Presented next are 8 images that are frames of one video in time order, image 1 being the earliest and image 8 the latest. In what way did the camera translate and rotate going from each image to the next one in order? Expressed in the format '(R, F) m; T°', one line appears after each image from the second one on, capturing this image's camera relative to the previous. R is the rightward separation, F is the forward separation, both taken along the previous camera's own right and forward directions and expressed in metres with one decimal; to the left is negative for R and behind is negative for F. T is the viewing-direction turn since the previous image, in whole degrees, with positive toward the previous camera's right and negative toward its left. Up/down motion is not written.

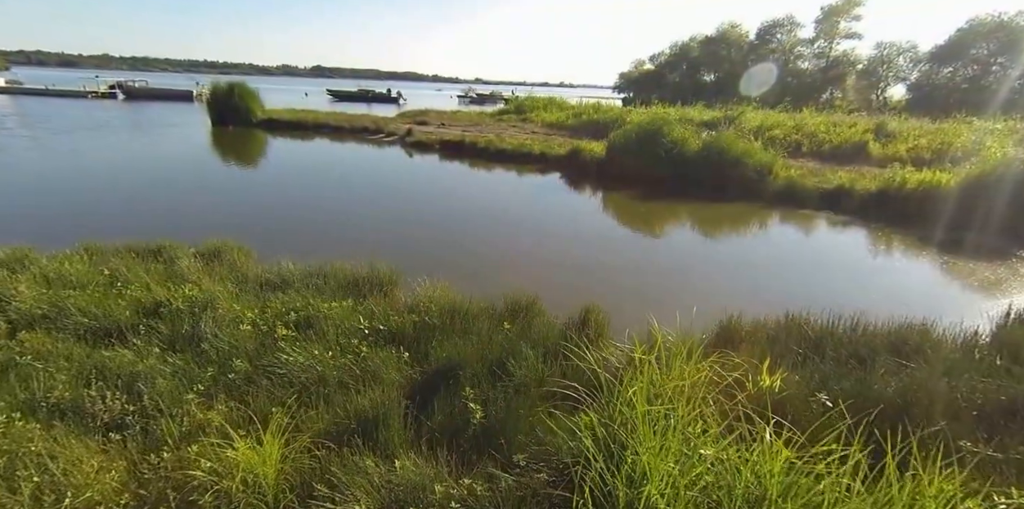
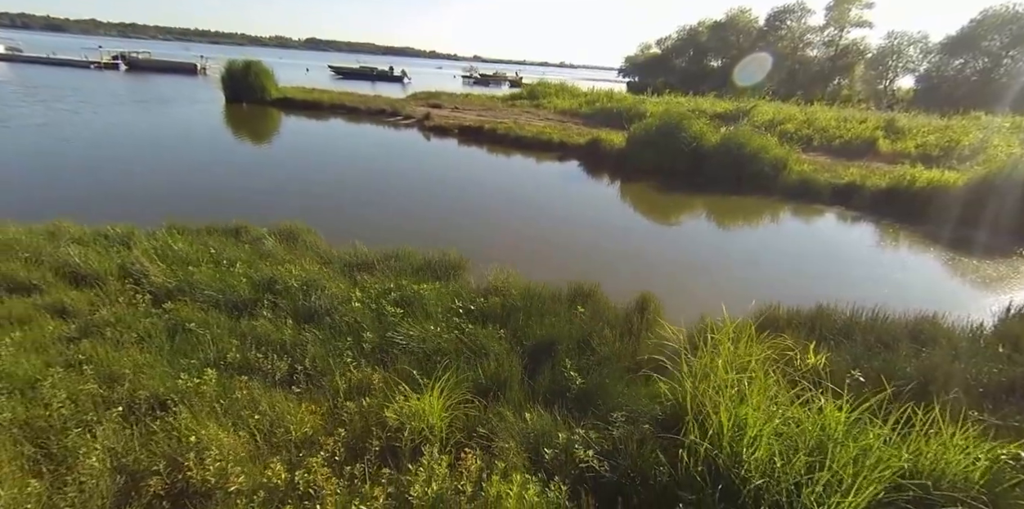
(-0.9, -0.8) m; 0°
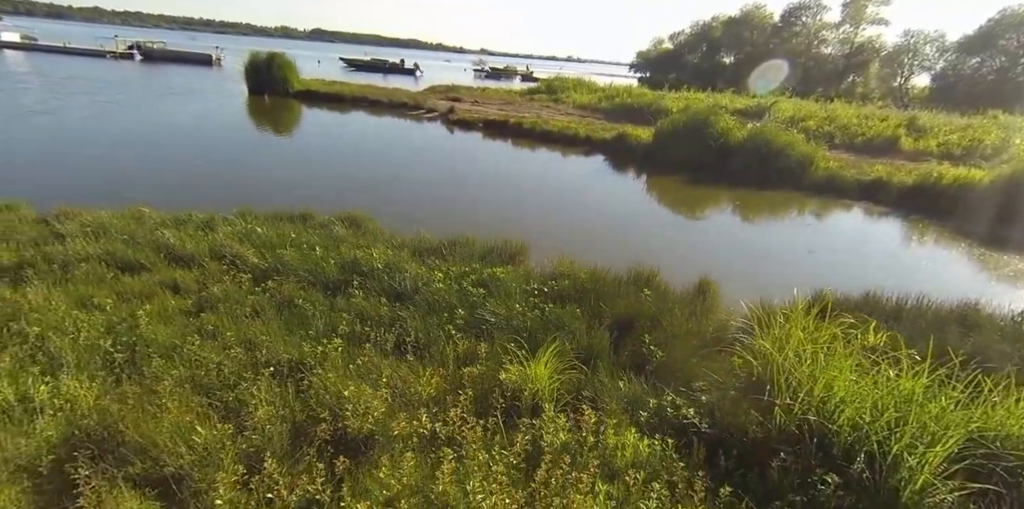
(-0.8, -0.5) m; -1°
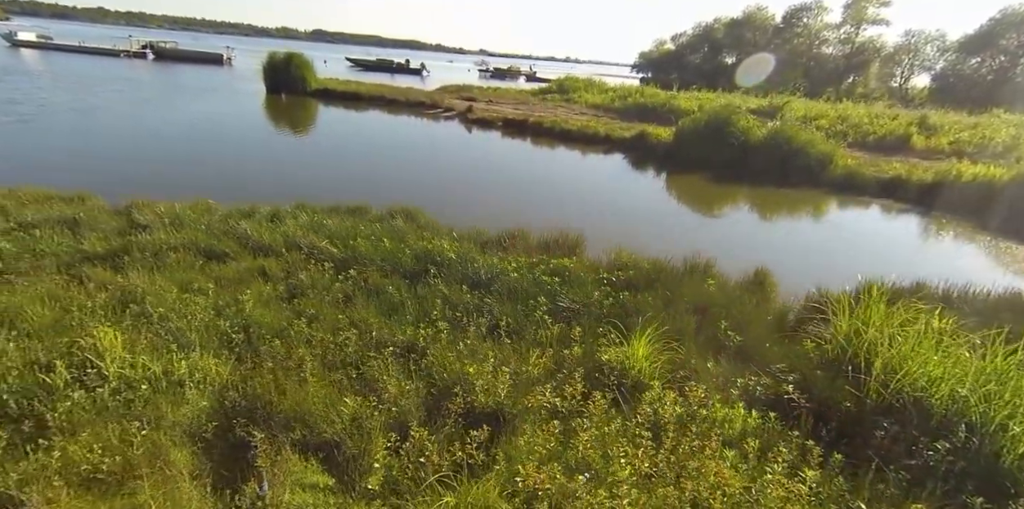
(-0.9, -0.3) m; 0°
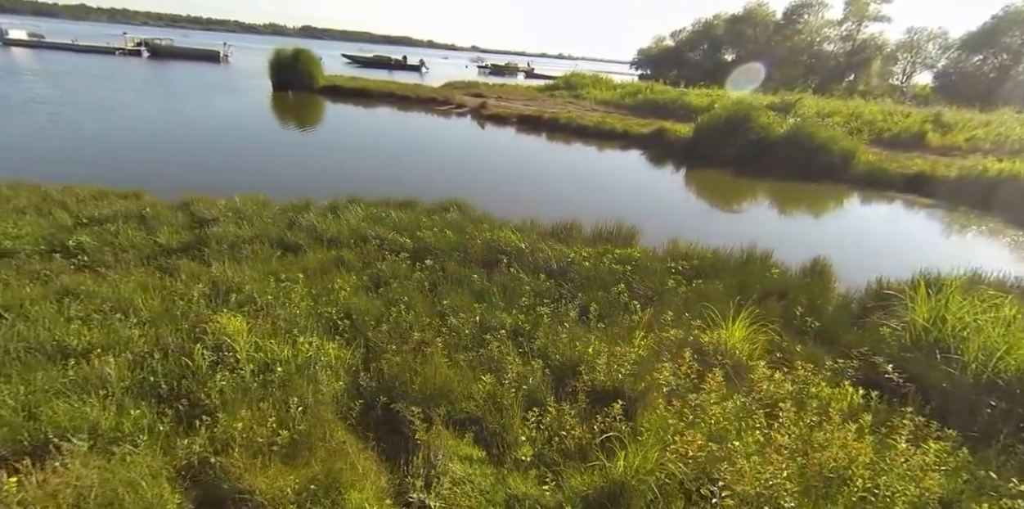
(-1.0, -0.2) m; 0°
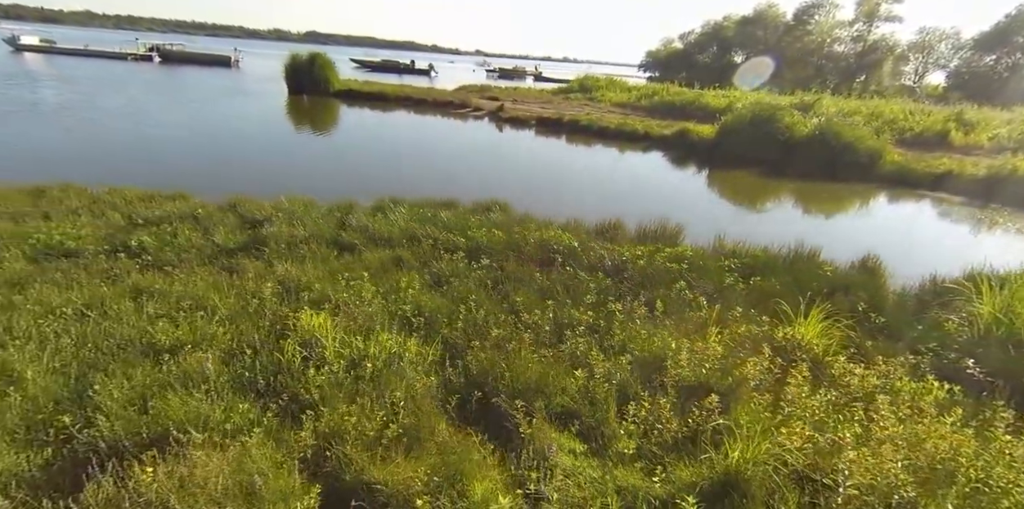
(-0.7, -0.1) m; -1°
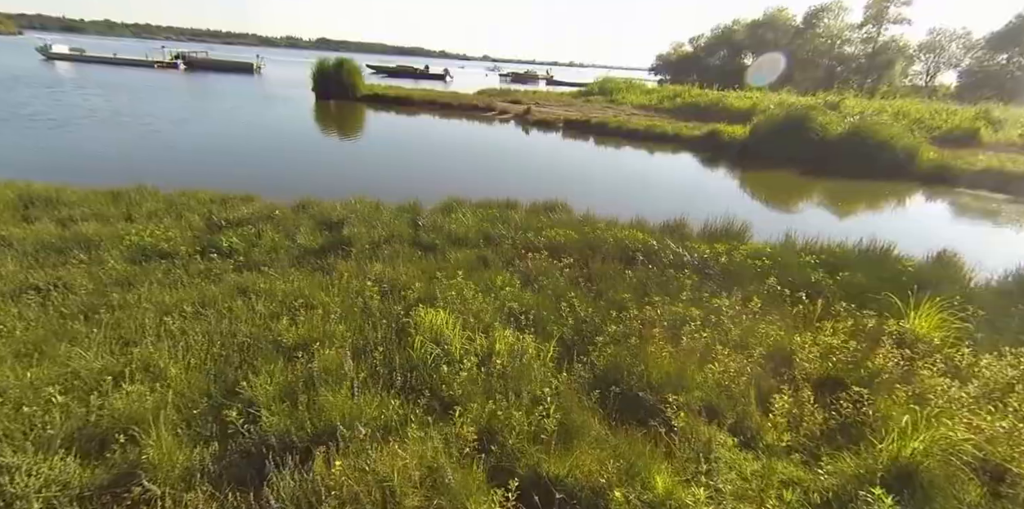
(-1.0, 0.0) m; -1°
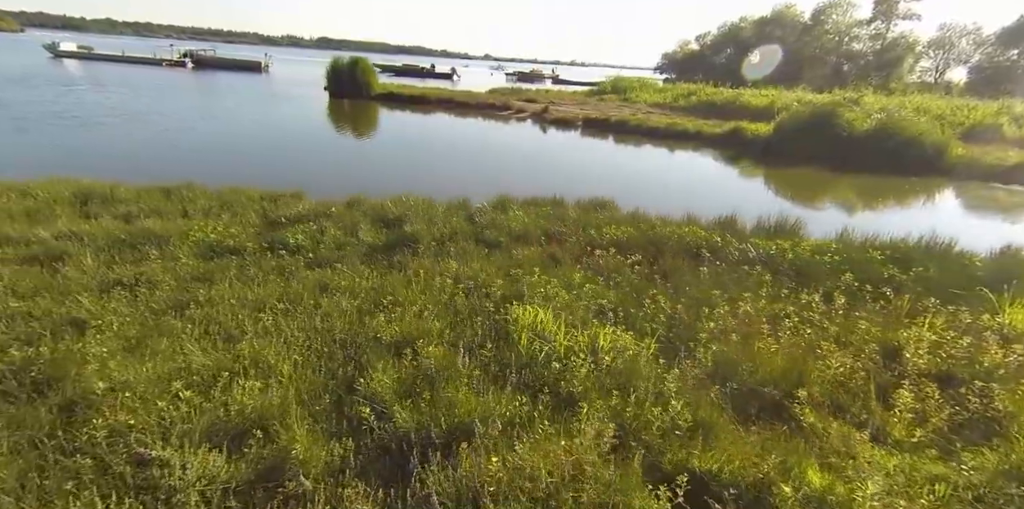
(-0.9, 0.0) m; 0°
